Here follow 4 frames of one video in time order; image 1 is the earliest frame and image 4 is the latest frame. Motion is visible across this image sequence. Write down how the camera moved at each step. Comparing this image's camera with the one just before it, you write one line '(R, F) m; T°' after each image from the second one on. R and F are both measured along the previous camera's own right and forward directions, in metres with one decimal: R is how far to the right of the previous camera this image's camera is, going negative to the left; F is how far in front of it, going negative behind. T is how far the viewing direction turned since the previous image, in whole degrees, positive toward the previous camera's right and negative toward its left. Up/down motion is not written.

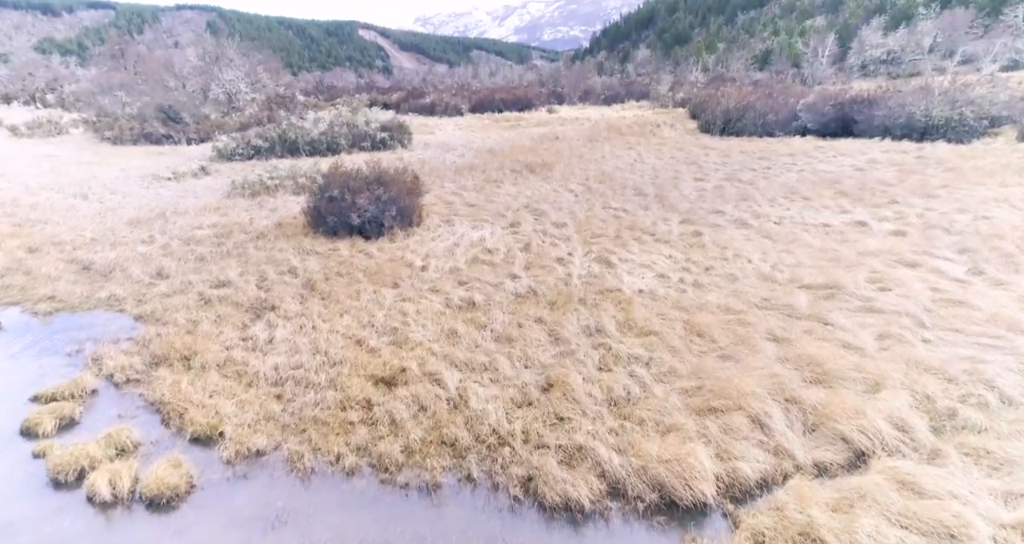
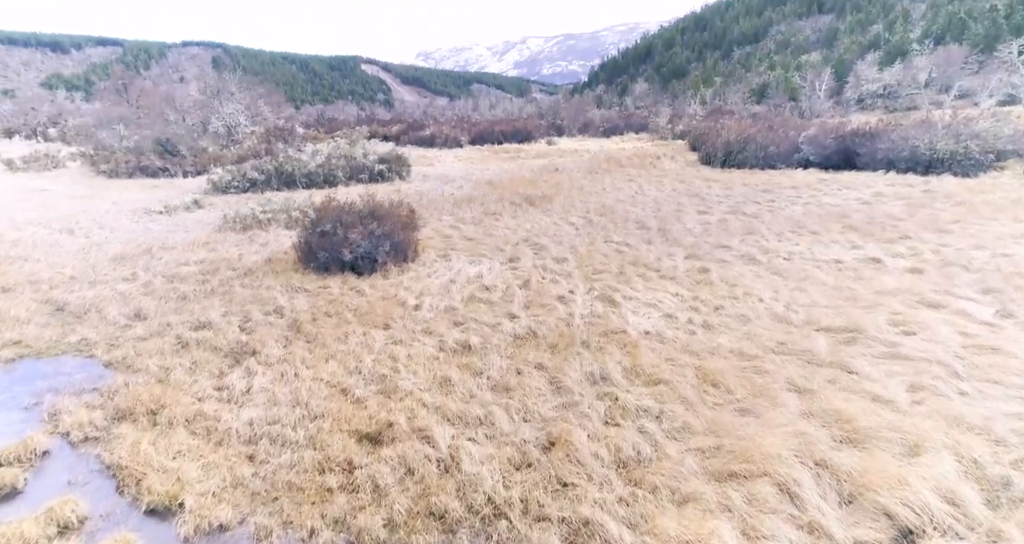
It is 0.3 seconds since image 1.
(0.0, +0.3) m; 0°
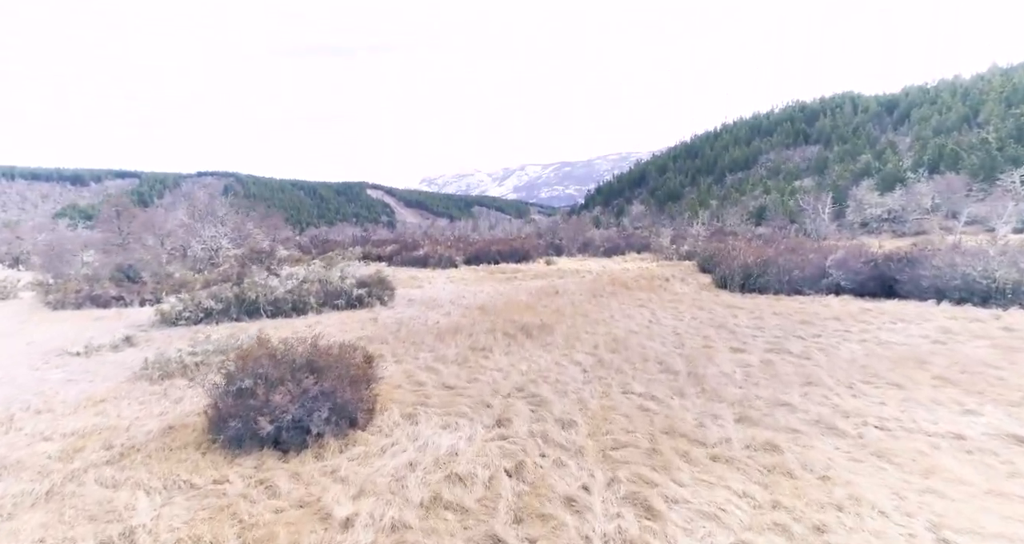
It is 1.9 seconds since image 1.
(+0.1, +1.8) m; 0°
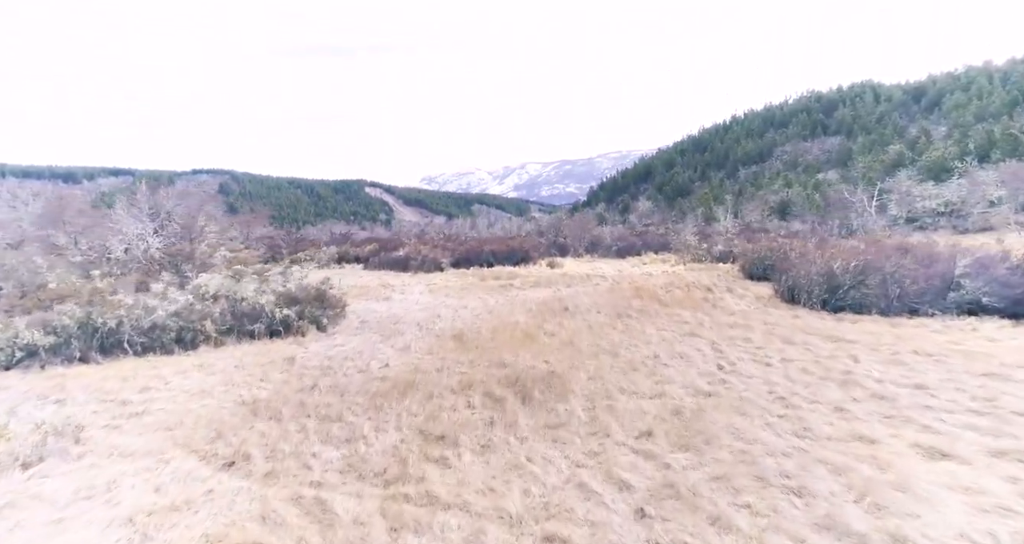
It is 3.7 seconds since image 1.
(+0.2, +4.3) m; 0°
